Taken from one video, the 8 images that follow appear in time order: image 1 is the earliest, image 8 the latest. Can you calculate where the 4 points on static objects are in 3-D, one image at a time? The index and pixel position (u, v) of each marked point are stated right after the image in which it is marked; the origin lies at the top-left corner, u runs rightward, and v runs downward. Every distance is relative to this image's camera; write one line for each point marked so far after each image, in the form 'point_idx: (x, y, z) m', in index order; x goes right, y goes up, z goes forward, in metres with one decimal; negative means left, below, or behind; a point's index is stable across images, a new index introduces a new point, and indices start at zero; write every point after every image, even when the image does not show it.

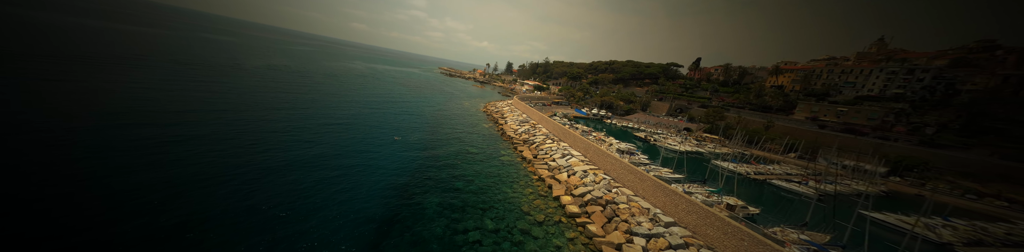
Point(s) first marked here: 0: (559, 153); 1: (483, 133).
0: (+3.3, -1.9, +15.3) m
1: (-2.6, -0.8, +19.9) m
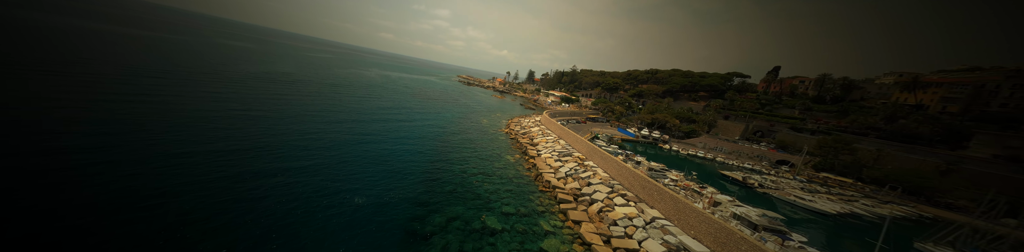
0: (+5.2, -4.1, +8.1) m
1: (-0.2, -3.1, +13.2) m
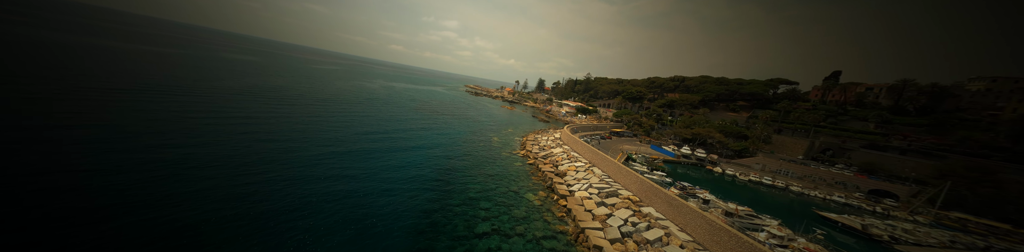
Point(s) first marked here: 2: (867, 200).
0: (+6.3, -5.4, +3.6) m
1: (+1.0, -4.6, +8.9) m
2: (+27.8, -5.8, +17.2) m
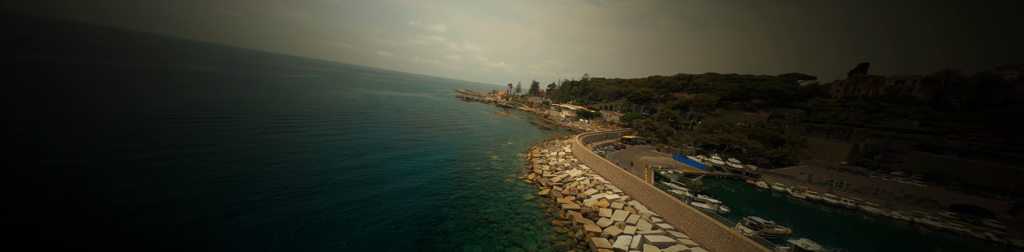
0: (+7.5, -6.3, -0.5) m
1: (+2.0, -5.8, +4.6) m
2: (+28.5, -6.1, +13.9) m
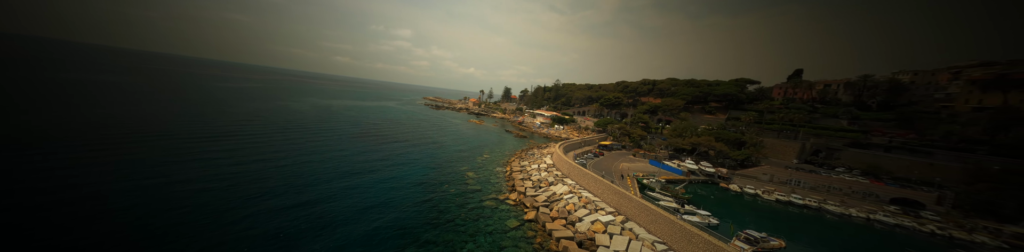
0: (+8.3, -6.6, -1.6) m
1: (+2.2, -6.4, +2.8) m
2: (+27.3, -6.1, +15.3) m
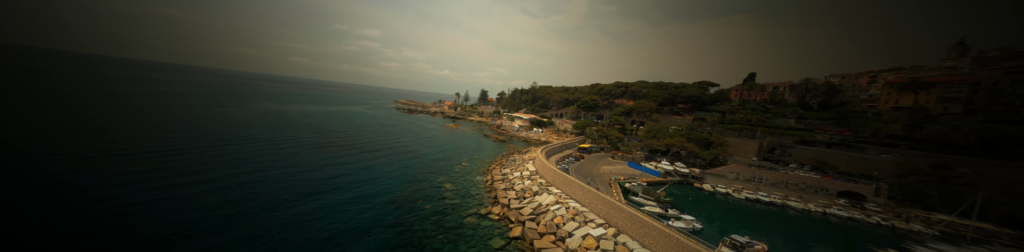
0: (+9.0, -6.9, -1.8) m
1: (+2.5, -6.8, +1.9) m
2: (+26.1, -6.0, +17.0) m
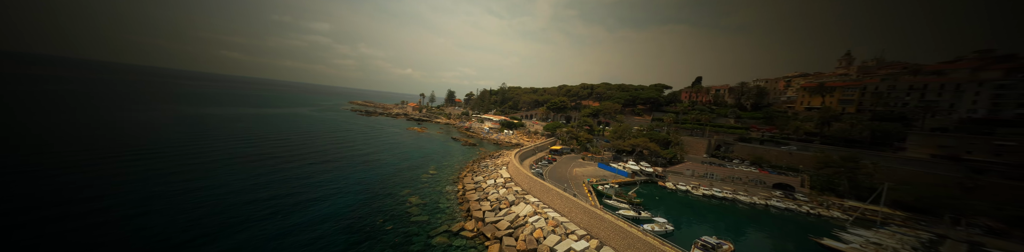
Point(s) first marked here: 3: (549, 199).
0: (+9.8, -7.1, -1.5) m
1: (+2.8, -7.2, +1.3) m
2: (+24.0, -6.0, +19.5) m
3: (+2.4, -4.9, +15.1) m
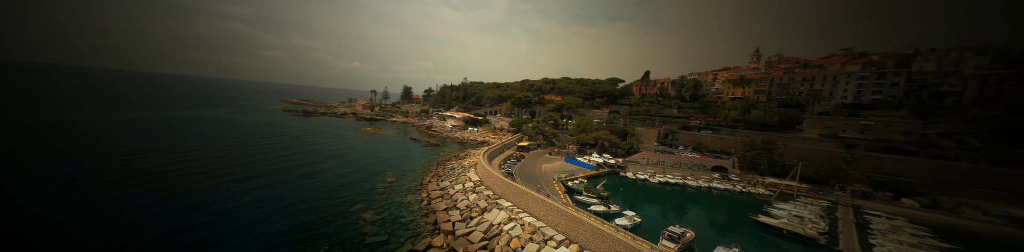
0: (+10.7, -7.2, -0.6) m
1: (+3.3, -7.6, +1.0) m
2: (+21.2, -4.9, +22.5) m
3: (+0.6, -5.0, +14.5) m
